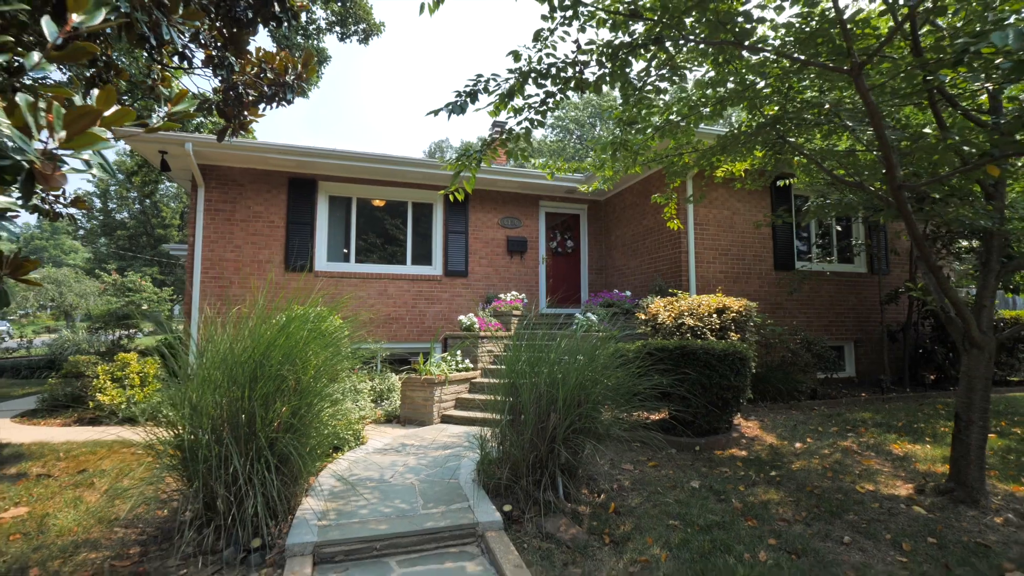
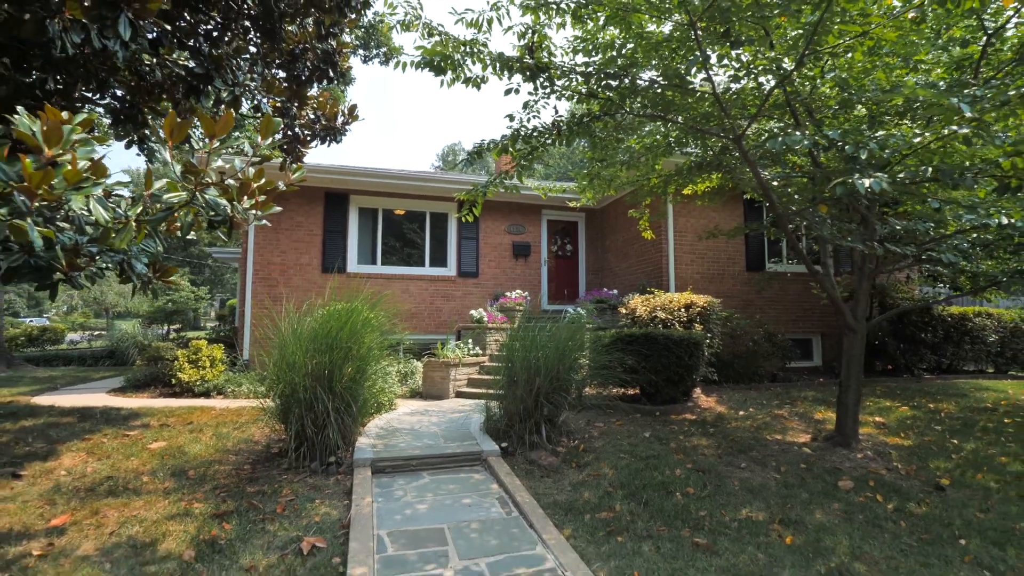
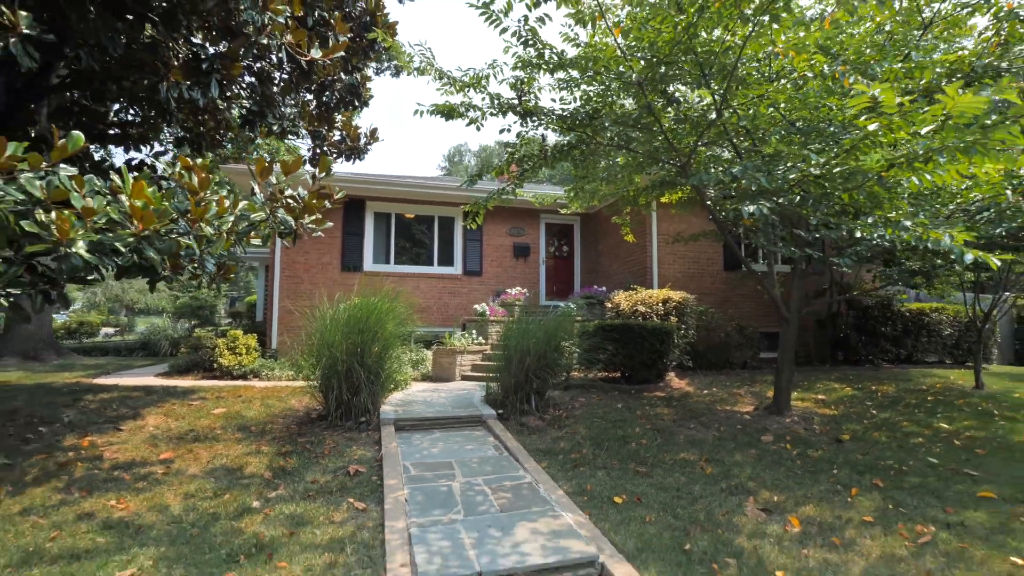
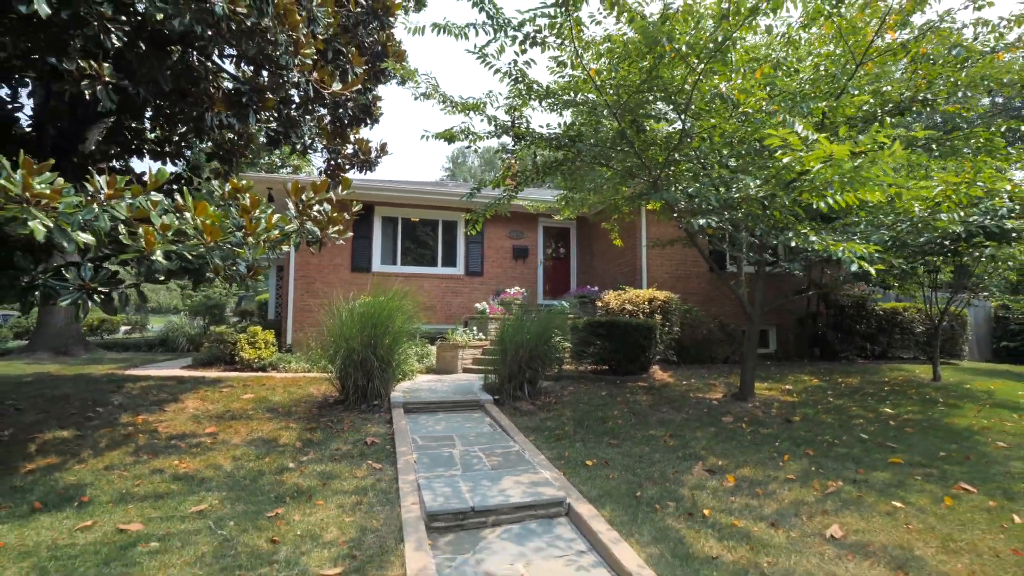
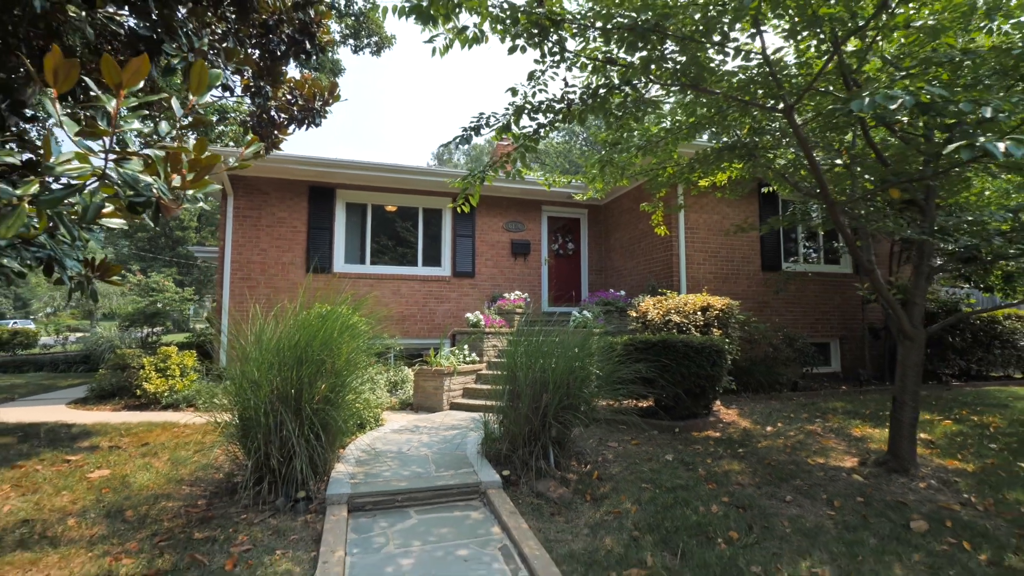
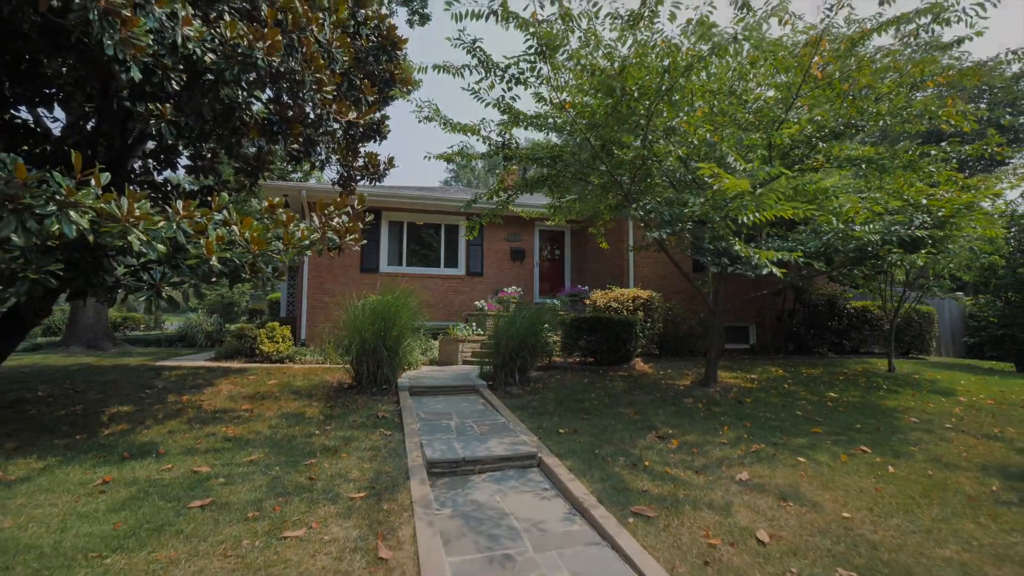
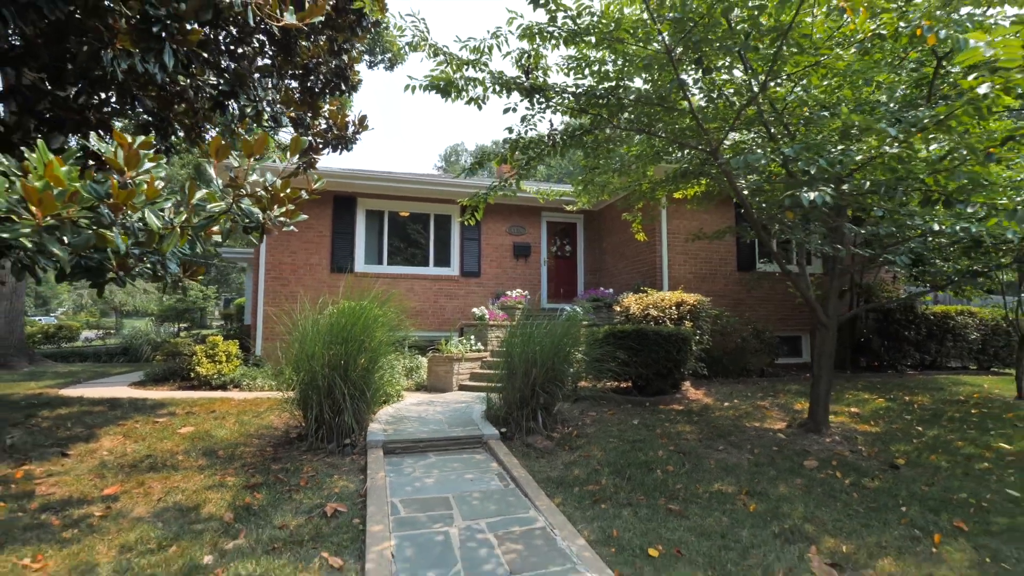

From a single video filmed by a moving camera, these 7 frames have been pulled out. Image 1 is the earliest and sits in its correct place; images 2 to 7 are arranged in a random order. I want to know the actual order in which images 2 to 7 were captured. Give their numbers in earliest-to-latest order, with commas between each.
5, 2, 7, 3, 4, 6
